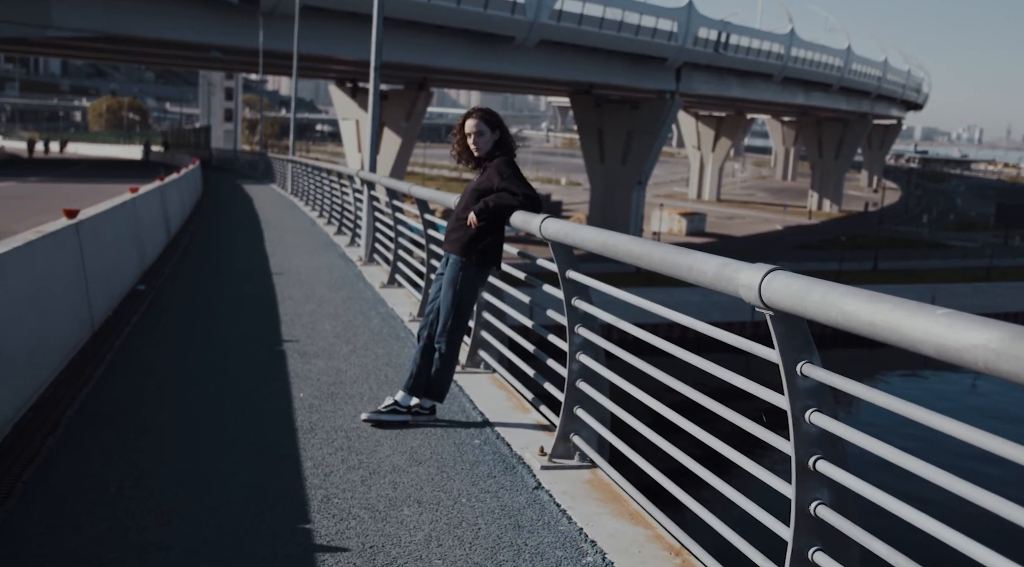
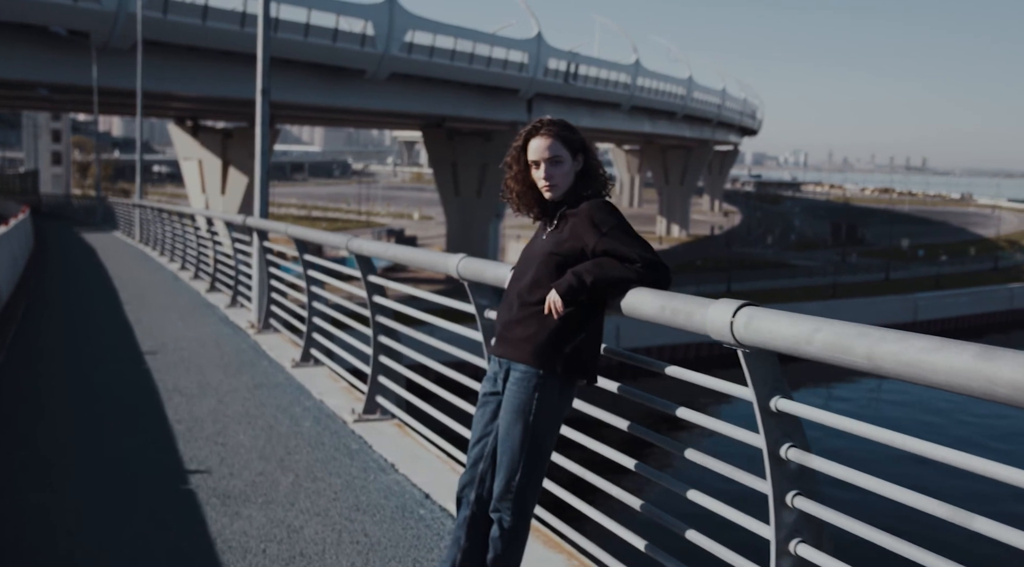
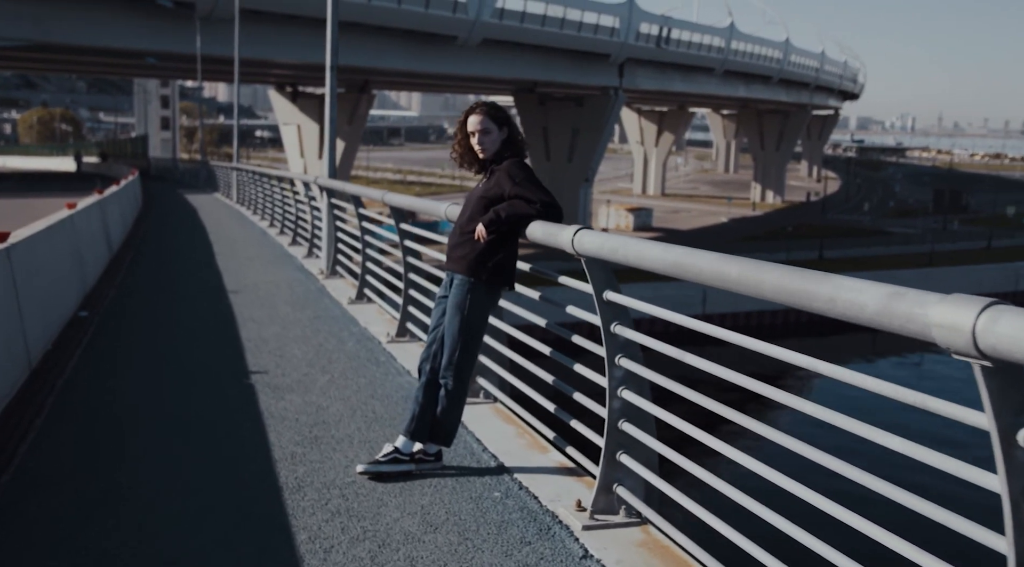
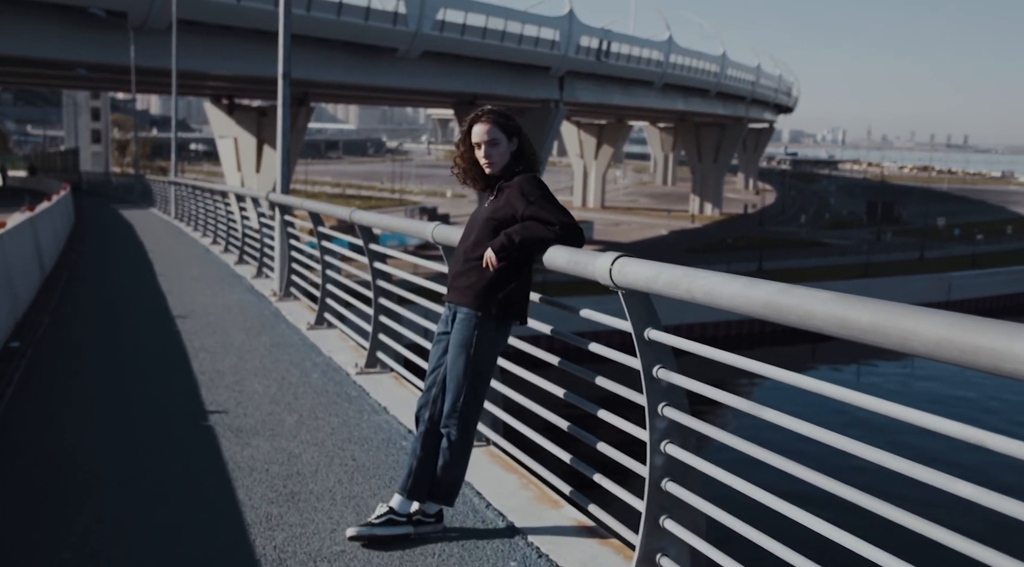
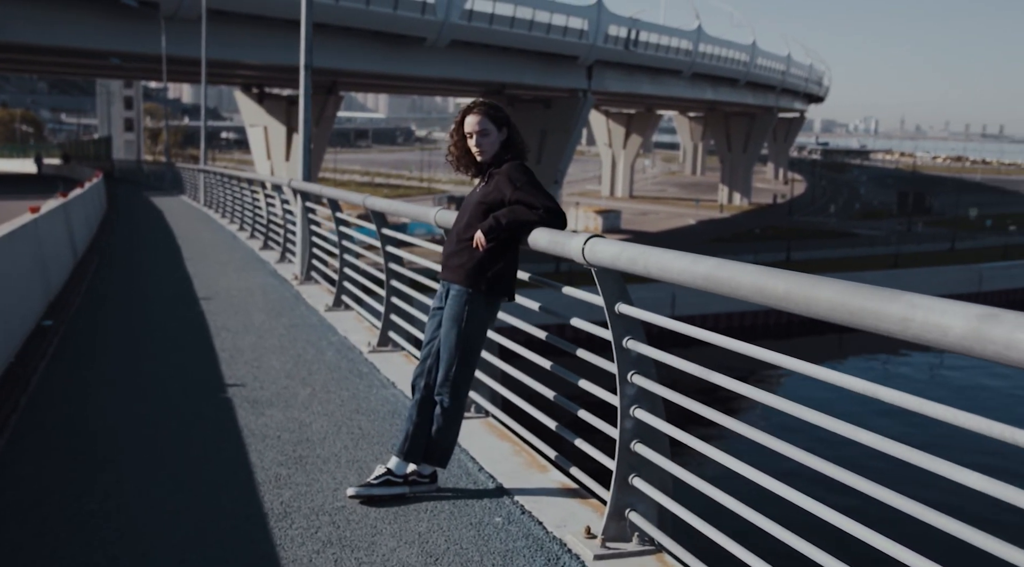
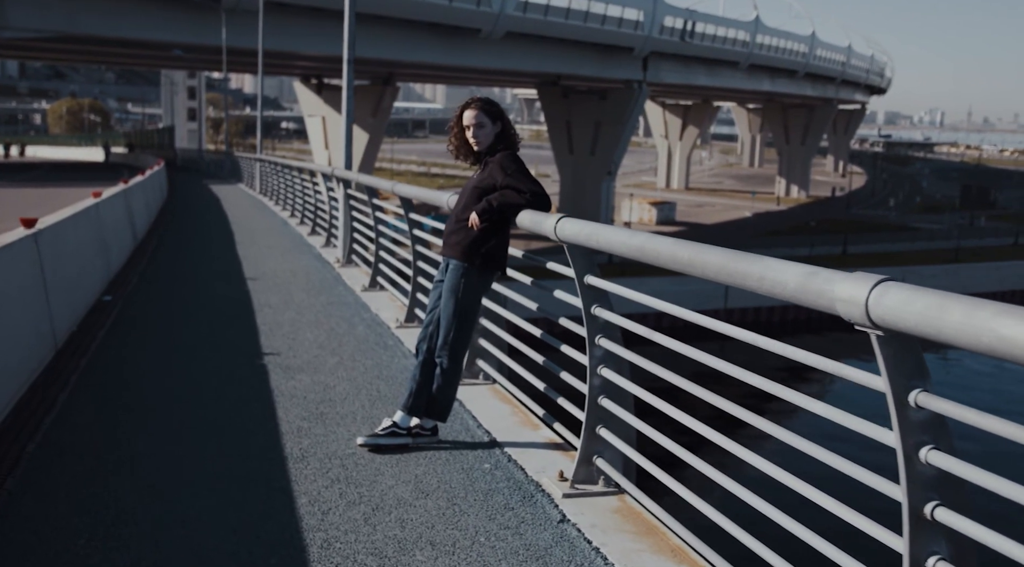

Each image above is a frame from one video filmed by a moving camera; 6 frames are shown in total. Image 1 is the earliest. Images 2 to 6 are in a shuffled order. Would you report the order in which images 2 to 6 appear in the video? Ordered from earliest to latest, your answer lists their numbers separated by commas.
6, 3, 5, 4, 2
